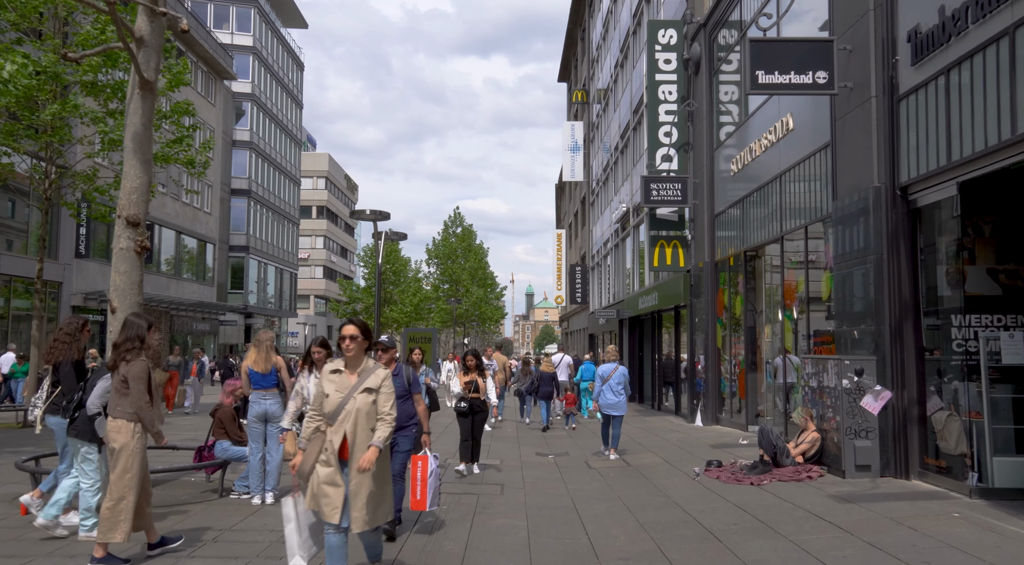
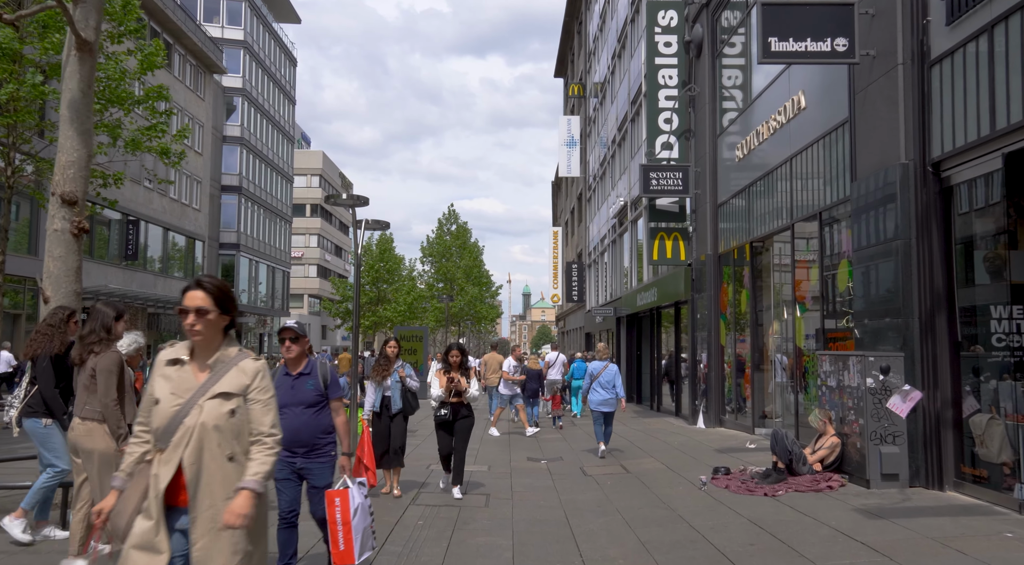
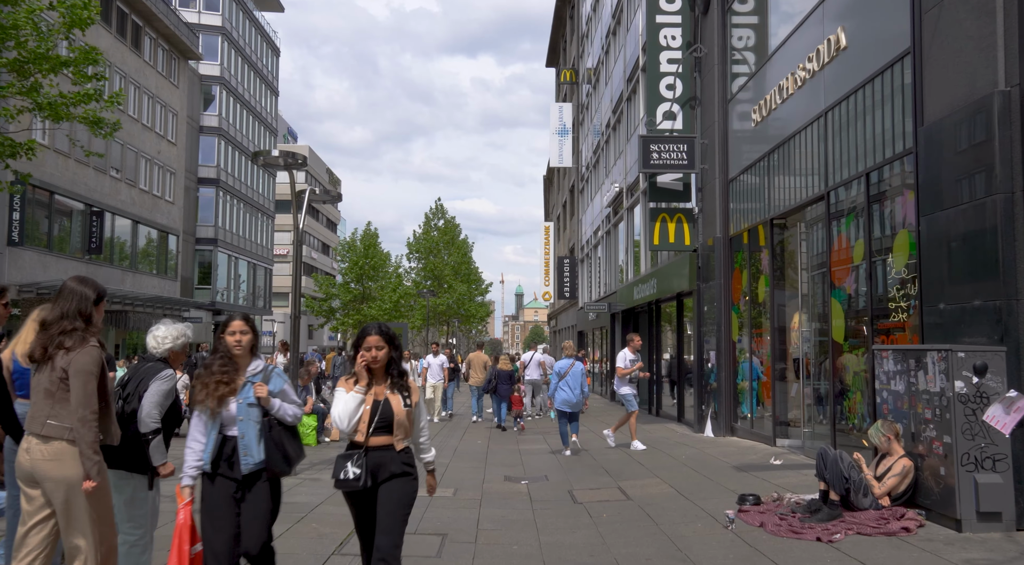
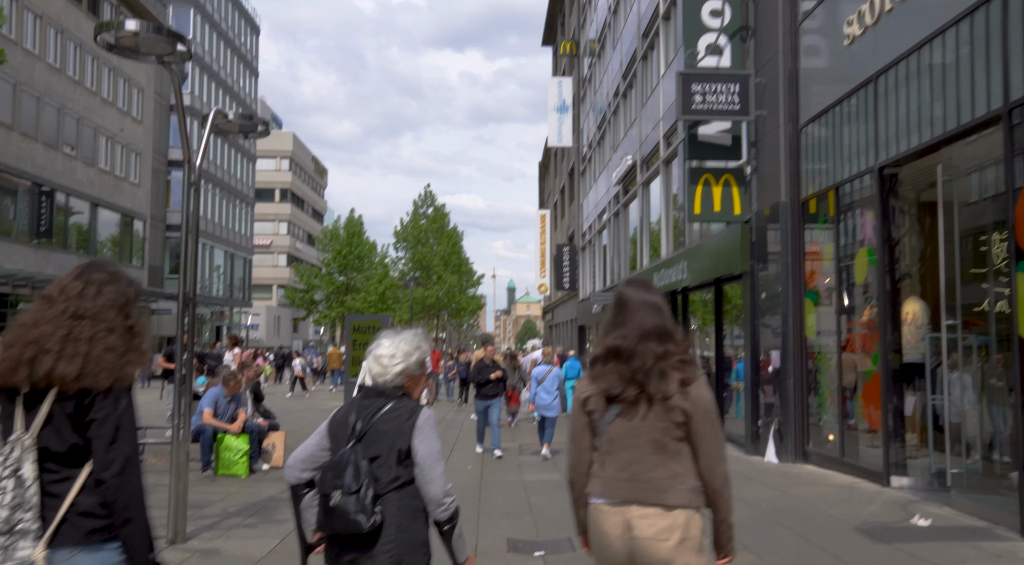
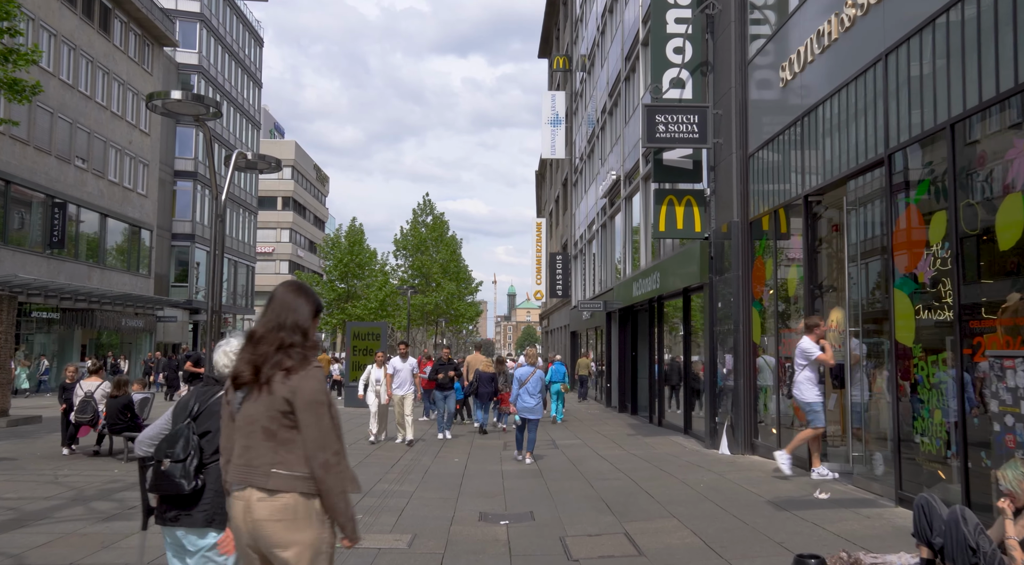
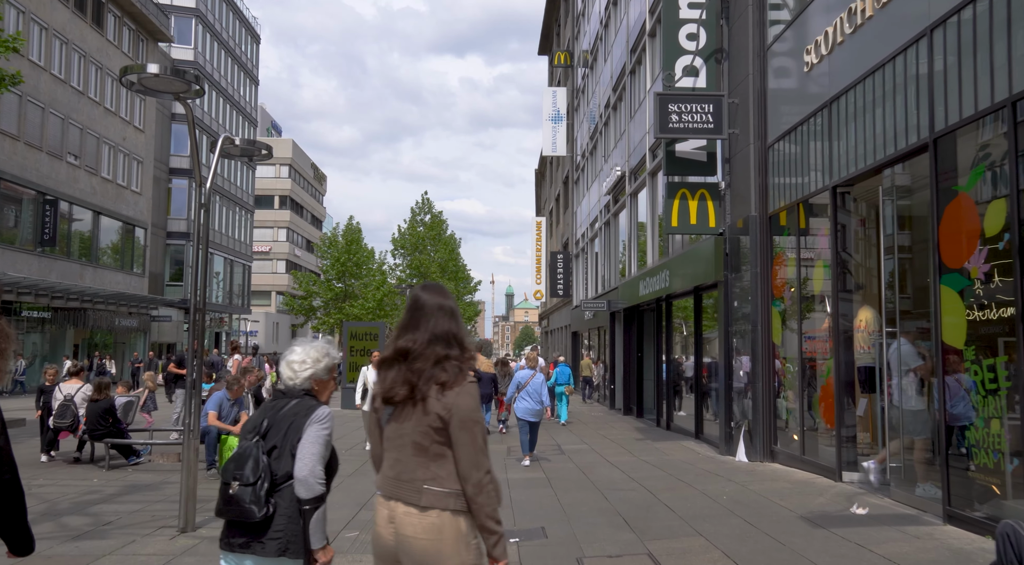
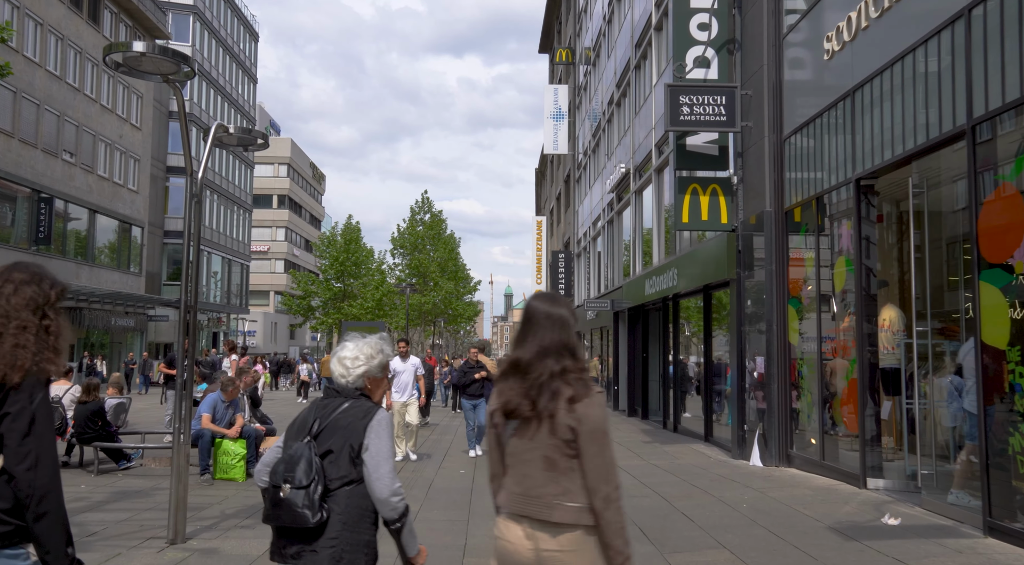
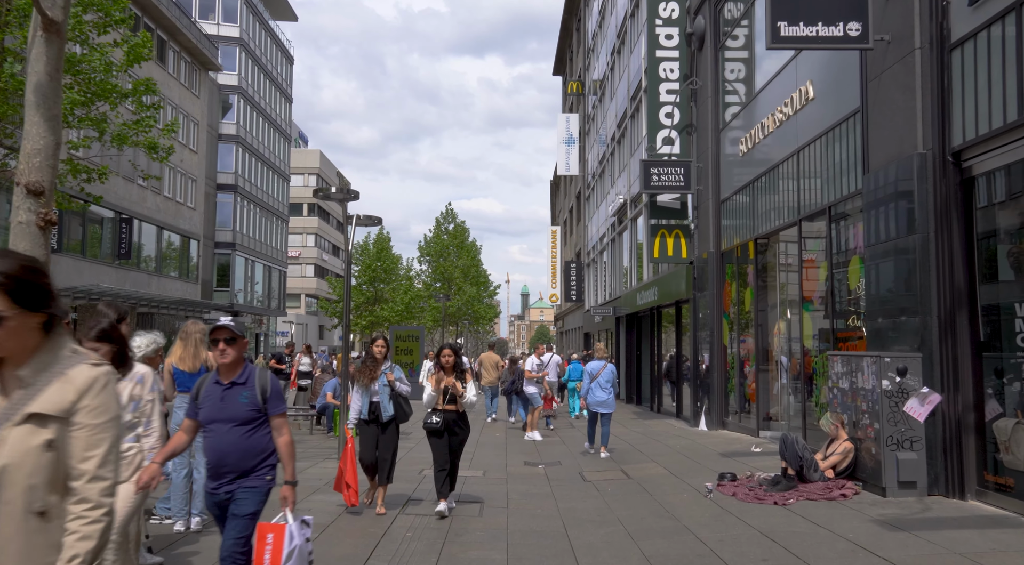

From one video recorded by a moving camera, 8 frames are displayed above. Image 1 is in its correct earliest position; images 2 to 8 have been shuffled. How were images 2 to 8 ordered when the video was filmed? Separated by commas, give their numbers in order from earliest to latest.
2, 8, 3, 5, 6, 7, 4
